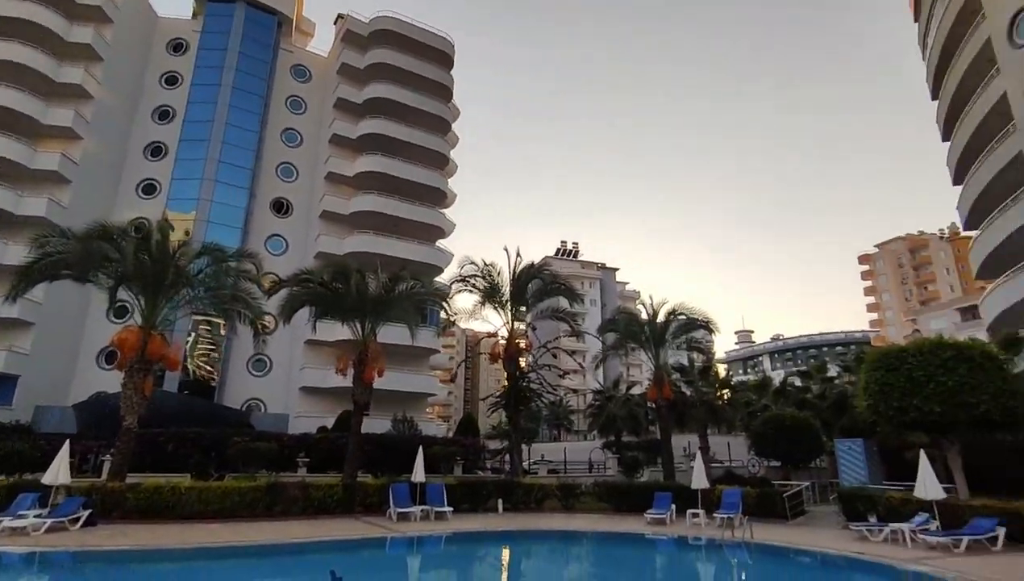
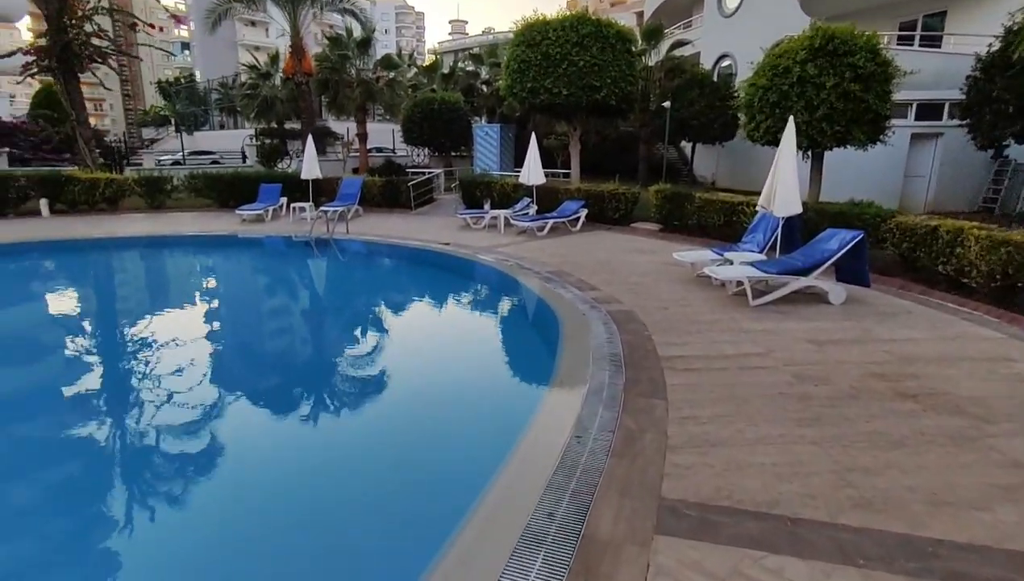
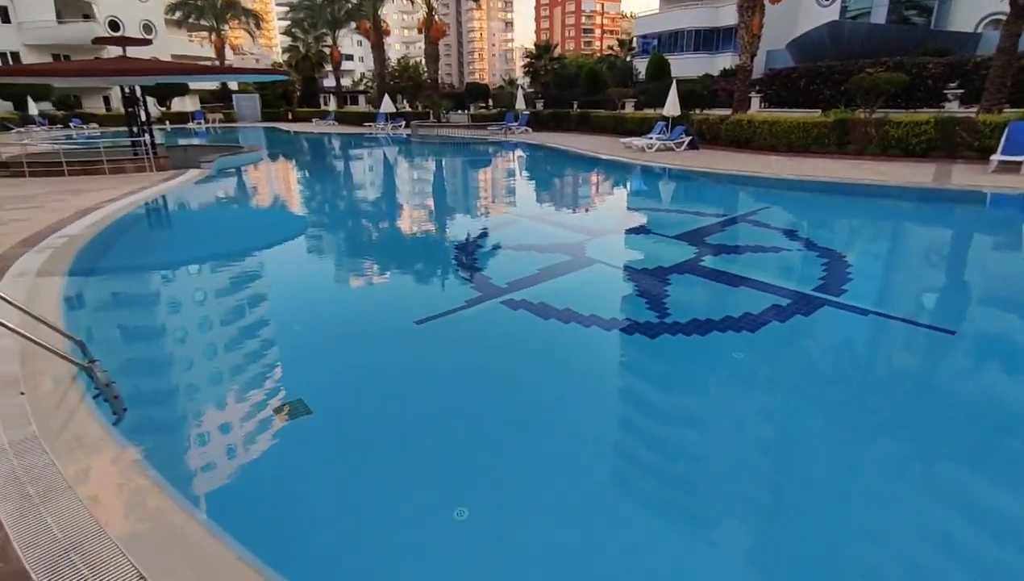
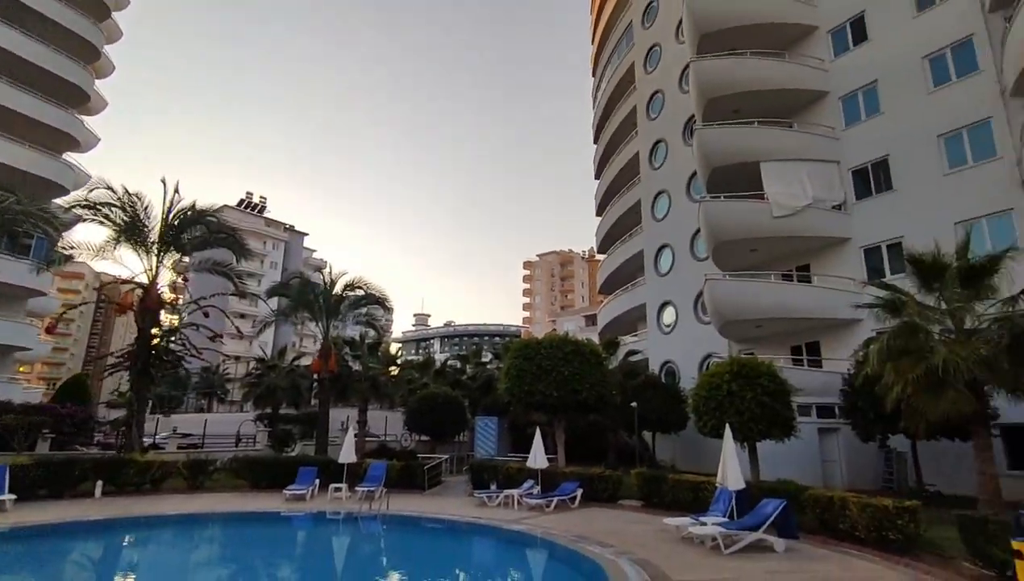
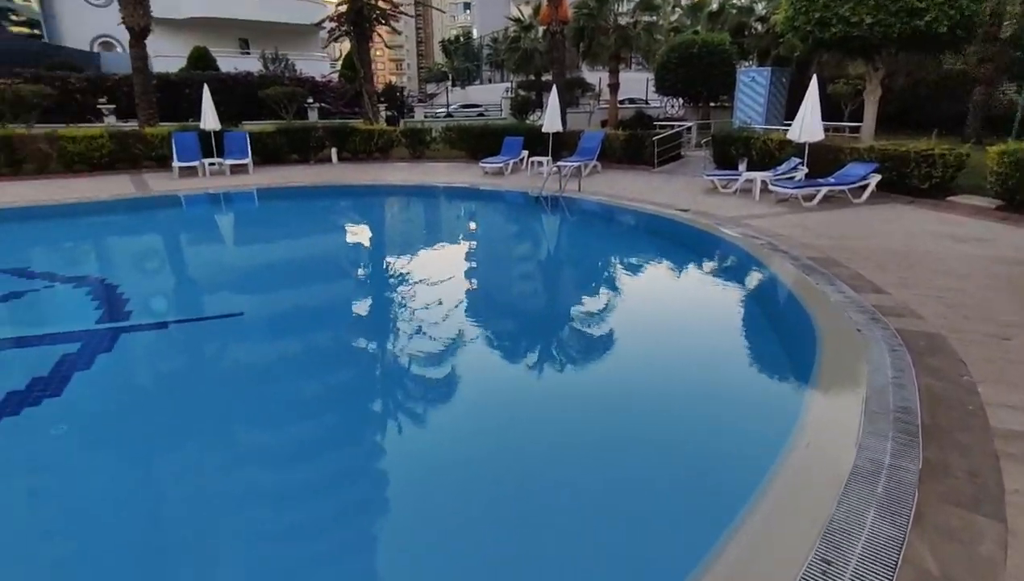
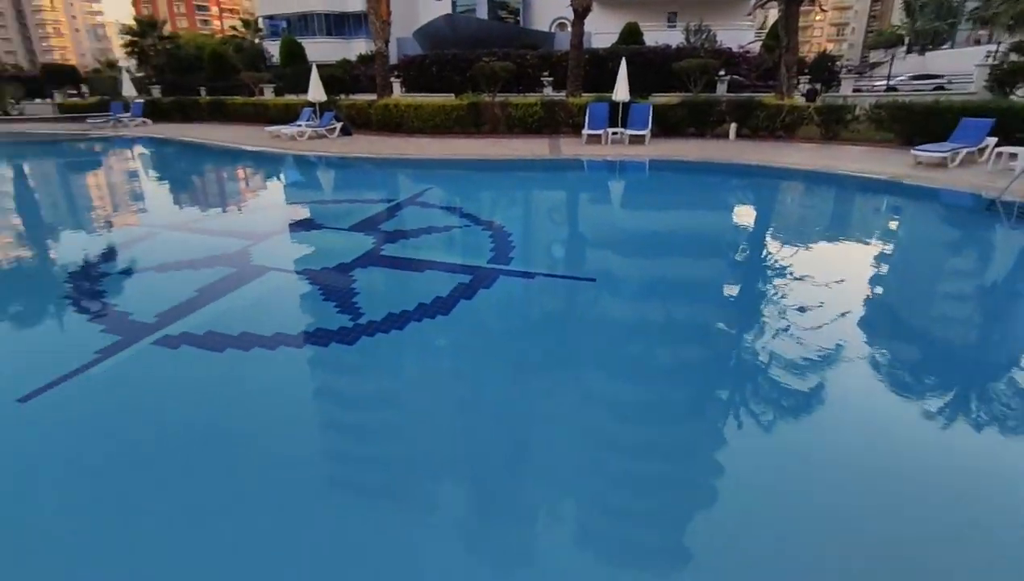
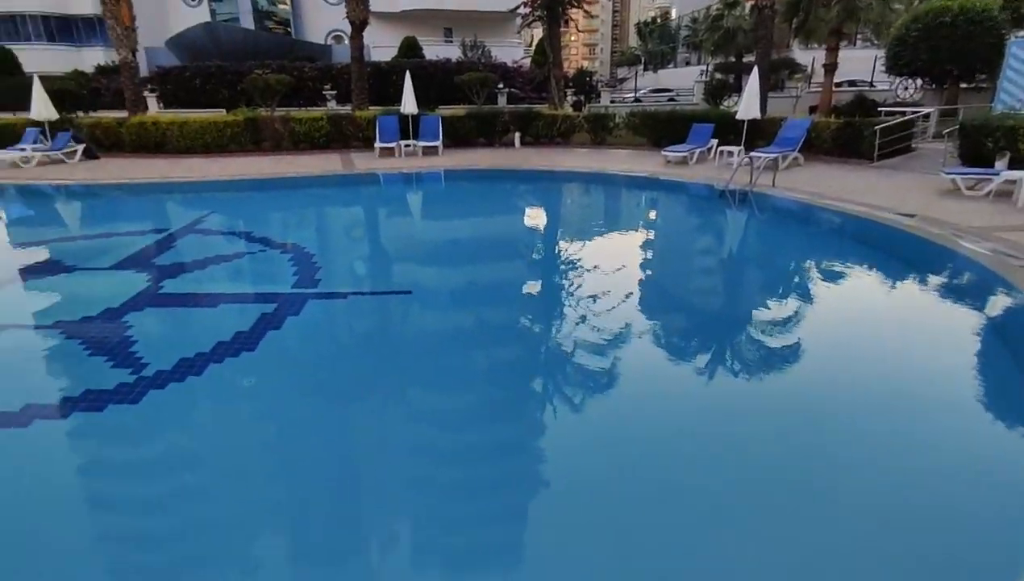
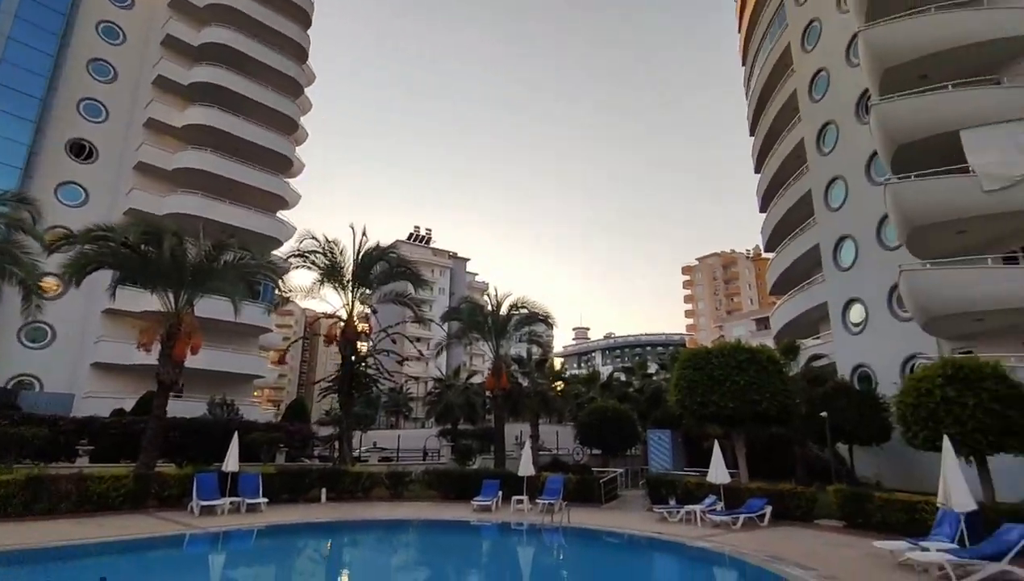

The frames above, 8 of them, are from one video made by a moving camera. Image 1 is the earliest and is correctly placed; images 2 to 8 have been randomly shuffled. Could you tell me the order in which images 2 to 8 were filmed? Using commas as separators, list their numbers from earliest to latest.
8, 4, 2, 5, 7, 6, 3
